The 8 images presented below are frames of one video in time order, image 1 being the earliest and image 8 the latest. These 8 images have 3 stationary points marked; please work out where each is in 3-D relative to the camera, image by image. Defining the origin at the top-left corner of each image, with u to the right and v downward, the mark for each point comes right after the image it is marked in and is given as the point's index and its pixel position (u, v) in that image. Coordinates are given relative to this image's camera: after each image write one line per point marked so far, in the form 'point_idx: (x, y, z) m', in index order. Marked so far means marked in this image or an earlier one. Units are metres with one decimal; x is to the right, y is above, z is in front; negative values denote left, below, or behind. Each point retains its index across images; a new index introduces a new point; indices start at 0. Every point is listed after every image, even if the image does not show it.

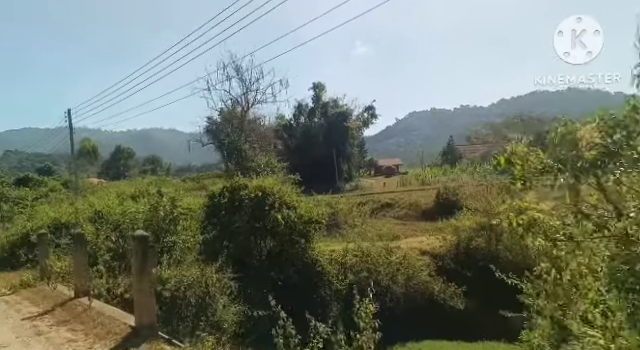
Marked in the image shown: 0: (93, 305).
0: (-3.9, -2.2, +6.6) m
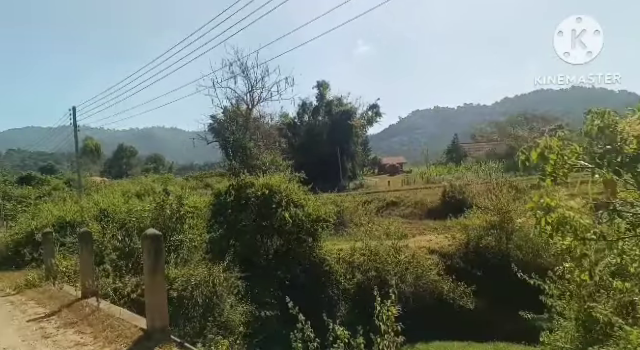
0: (-3.6, -2.2, +6.4) m
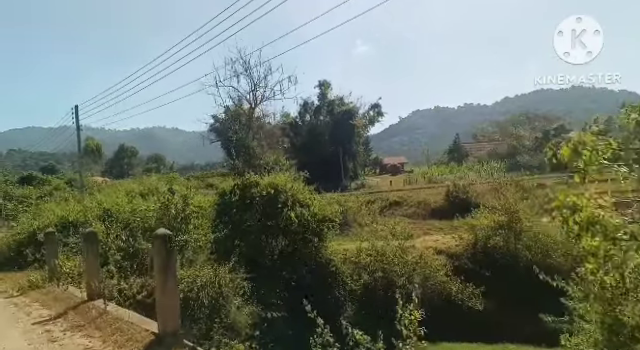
0: (-3.4, -2.1, +6.1) m
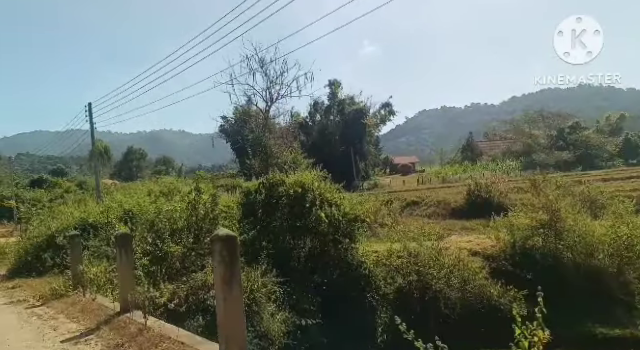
0: (-2.3, -2.0, +5.3) m
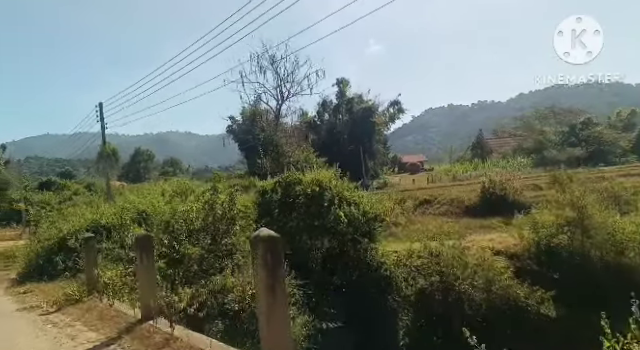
0: (-1.8, -2.0, +4.9) m
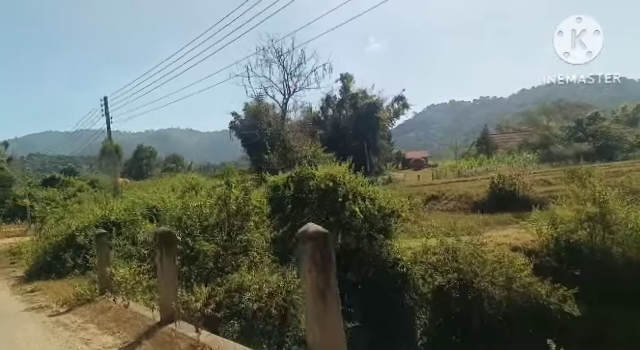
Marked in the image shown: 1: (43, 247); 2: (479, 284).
0: (-1.3, -1.9, +4.4) m
1: (-9.3, -2.4, +12.9) m
2: (+5.5, -3.7, +13.2) m
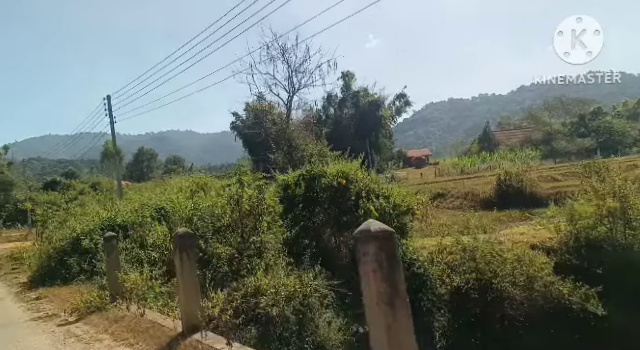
0: (-0.9, -1.8, +4.0) m
1: (-8.8, -2.5, +12.4) m
2: (+5.9, -3.6, +12.8) m
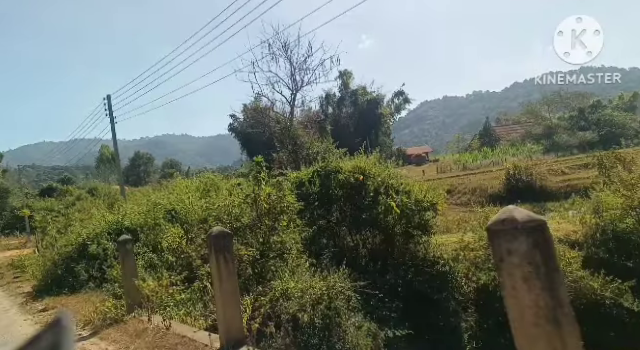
0: (-0.2, -1.7, +3.3) m
1: (-8.2, -2.5, +11.7) m
2: (+6.6, -3.3, +12.2) m
